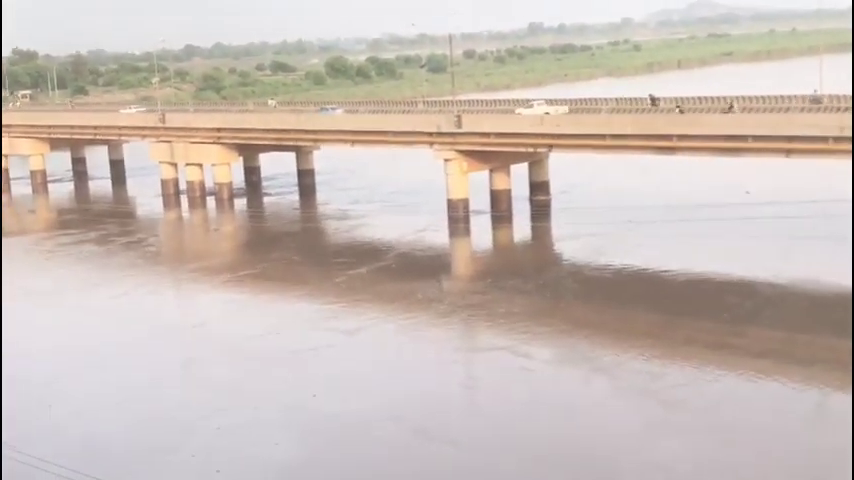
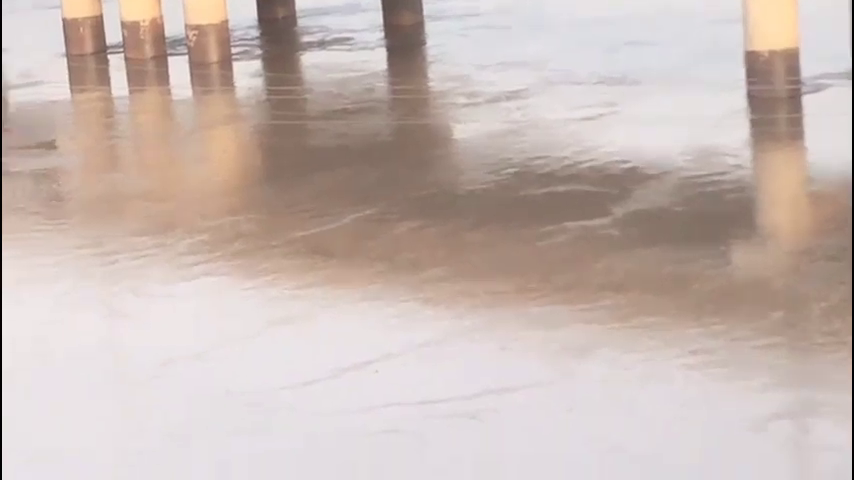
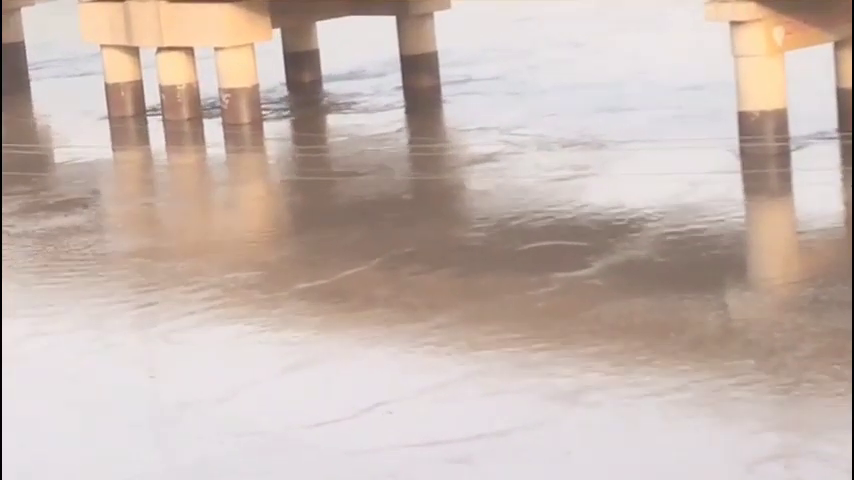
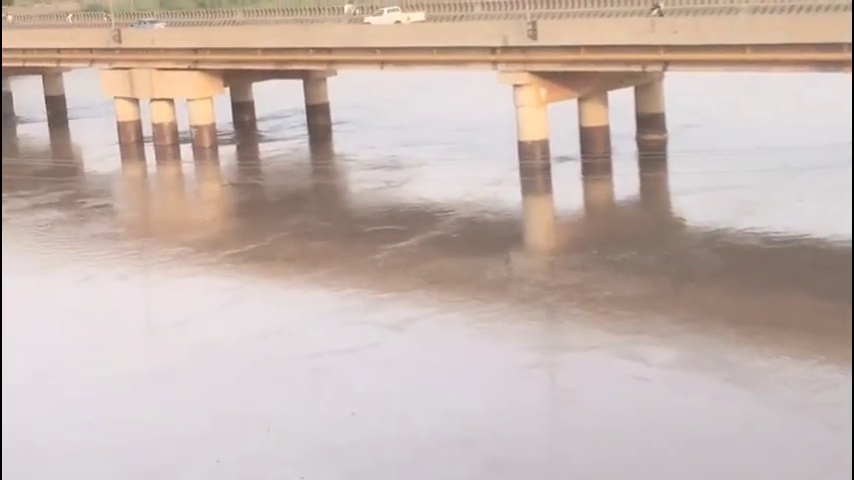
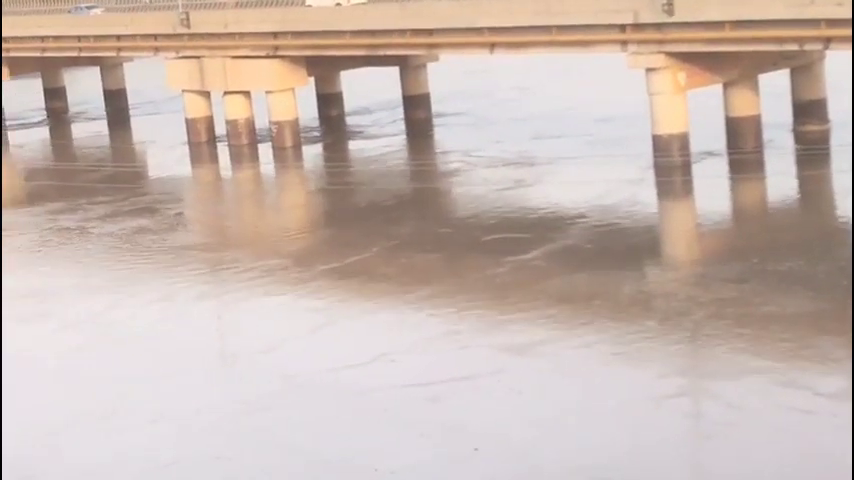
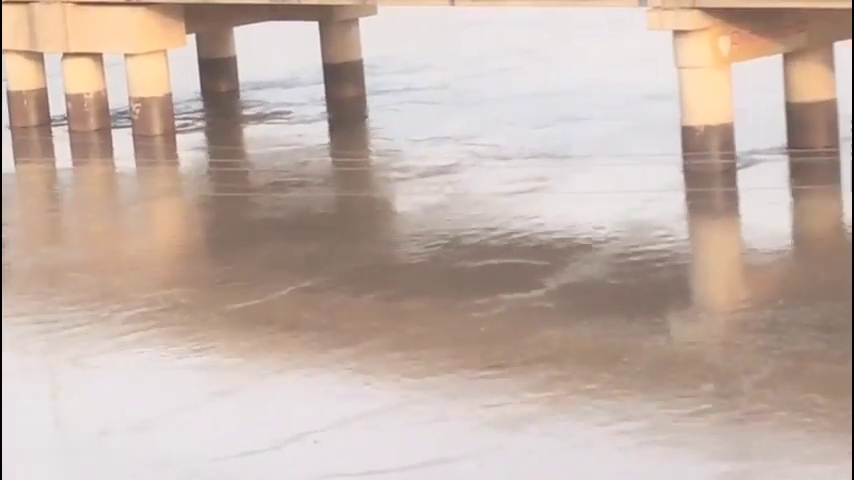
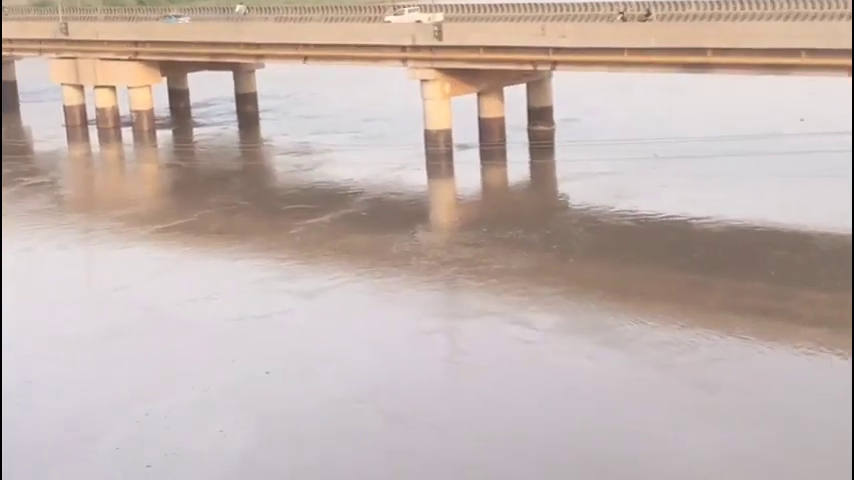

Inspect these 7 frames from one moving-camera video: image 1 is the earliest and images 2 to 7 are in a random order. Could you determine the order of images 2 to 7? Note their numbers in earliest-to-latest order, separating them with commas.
7, 4, 5, 3, 6, 2
